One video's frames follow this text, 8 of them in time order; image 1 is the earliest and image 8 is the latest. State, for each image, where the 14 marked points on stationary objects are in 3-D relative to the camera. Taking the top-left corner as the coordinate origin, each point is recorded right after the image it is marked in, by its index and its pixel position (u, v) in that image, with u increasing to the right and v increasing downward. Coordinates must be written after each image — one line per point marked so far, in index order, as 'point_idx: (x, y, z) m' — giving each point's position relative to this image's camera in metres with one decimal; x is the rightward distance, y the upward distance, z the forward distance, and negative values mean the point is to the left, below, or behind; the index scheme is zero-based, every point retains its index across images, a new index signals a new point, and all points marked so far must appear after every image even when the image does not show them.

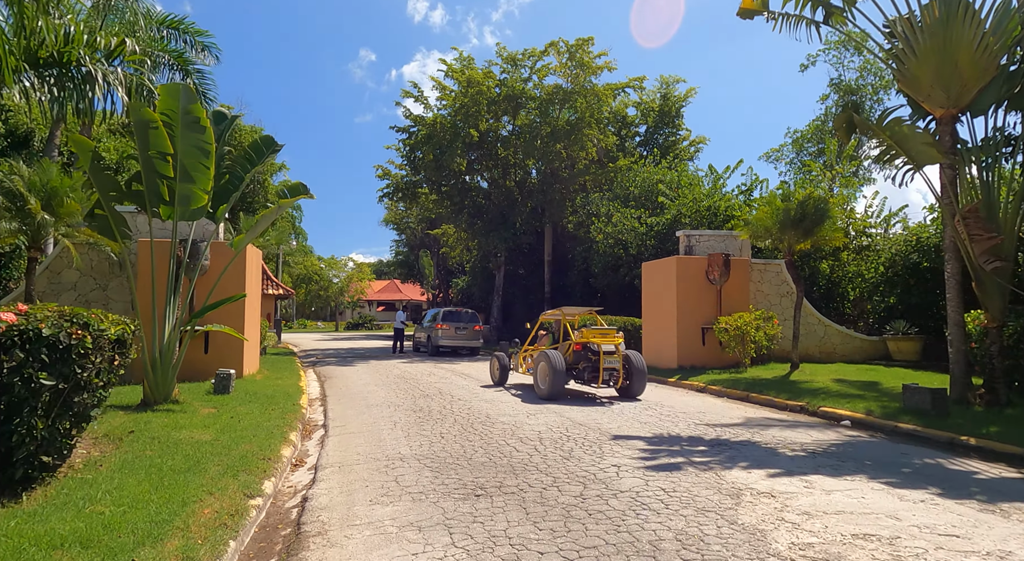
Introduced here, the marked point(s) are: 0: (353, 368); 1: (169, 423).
0: (-5.2, -2.9, +19.8) m
1: (-4.2, -1.8, +7.4) m
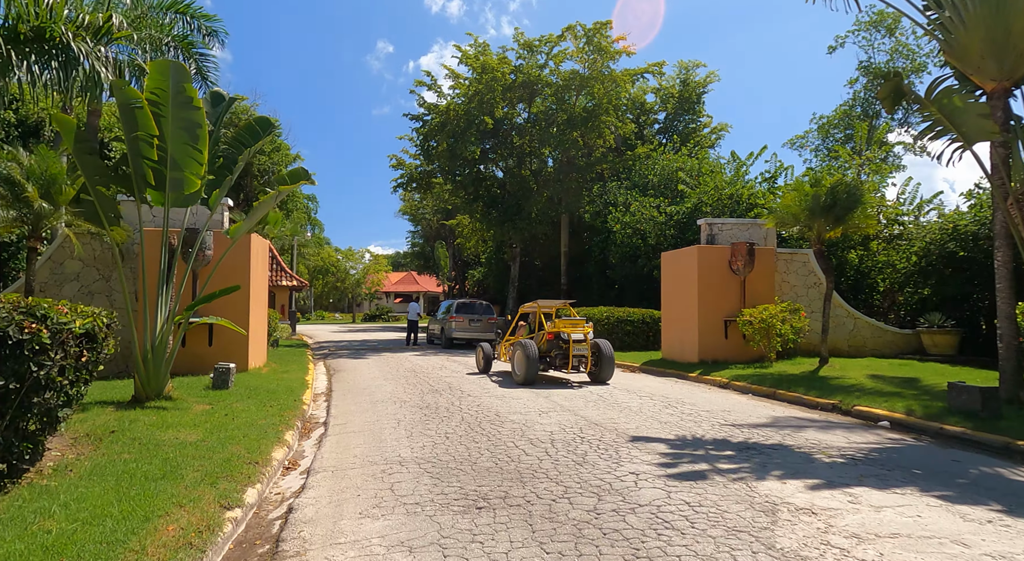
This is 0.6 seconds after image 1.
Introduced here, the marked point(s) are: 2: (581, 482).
0: (-4.7, -2.6, +19.3) m
1: (-4.1, -1.6, +6.9) m
2: (+0.6, -1.8, +5.4) m
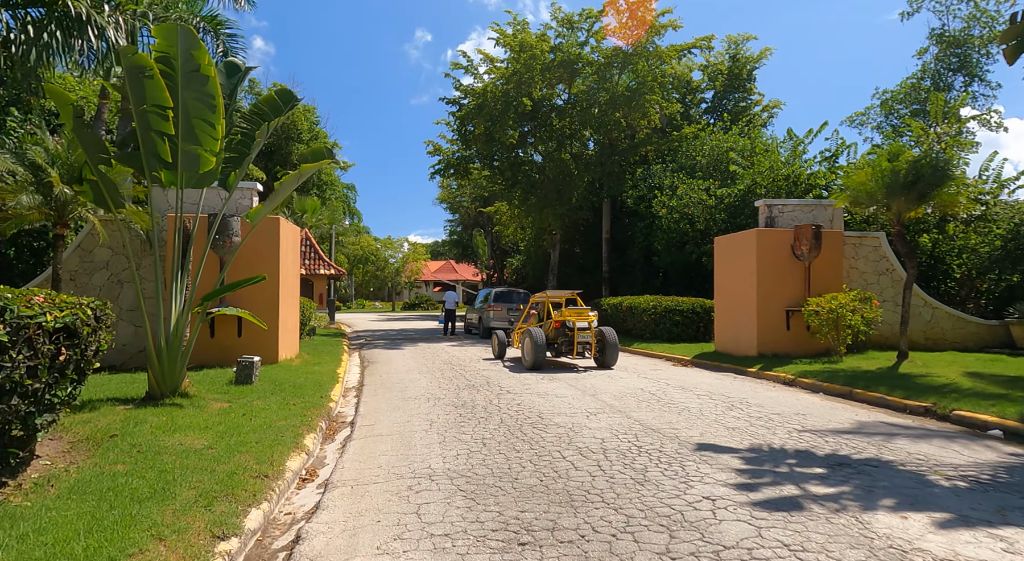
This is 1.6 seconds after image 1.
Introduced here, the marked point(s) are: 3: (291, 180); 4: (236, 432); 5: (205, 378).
0: (-3.5, -2.2, +18.7) m
1: (-3.6, -1.5, +6.3) m
2: (+1.0, -1.7, +4.4) m
3: (-3.2, +1.4, +8.6) m
4: (-2.9, -1.6, +6.4) m
5: (-4.7, -1.5, +9.3) m
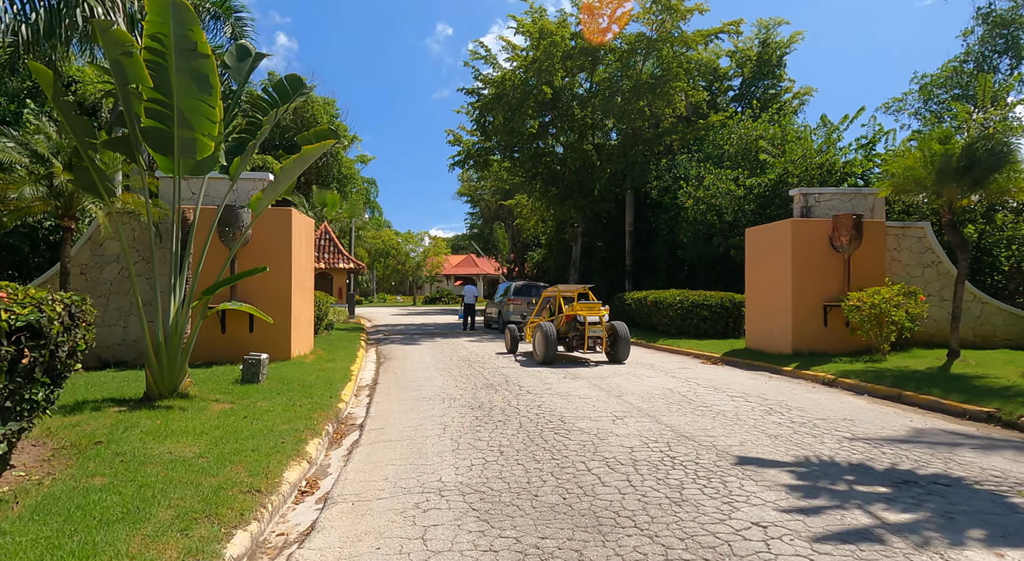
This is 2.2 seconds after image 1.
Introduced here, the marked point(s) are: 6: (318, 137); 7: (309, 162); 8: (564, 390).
0: (-2.8, -2.0, +18.3) m
1: (-3.5, -1.4, +5.8) m
2: (+1.1, -1.6, +3.8) m
3: (-2.9, +1.5, +8.1) m
4: (-2.8, -1.5, +6.0) m
5: (-4.4, -1.4, +8.9) m
6: (-2.9, +2.1, +9.0) m
7: (-2.7, +1.6, +8.1) m
8: (+0.8, -1.8, +9.8) m
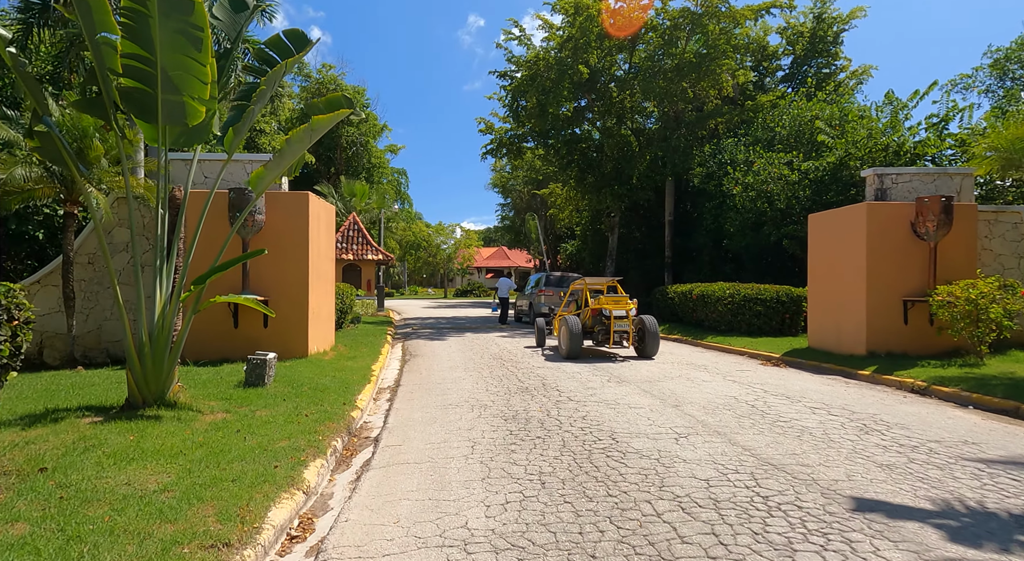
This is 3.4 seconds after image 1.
0: (-1.9, -1.8, +17.2) m
1: (-3.1, -1.4, +4.8) m
2: (+1.3, -1.6, +2.5) m
3: (-2.4, +1.6, +7.0) m
4: (-2.4, -1.5, +4.9) m
5: (-3.9, -1.3, +7.9) m
6: (-2.3, +2.2, +7.9) m
7: (-2.3, +1.7, +7.0) m
8: (+1.4, -1.6, +8.5) m
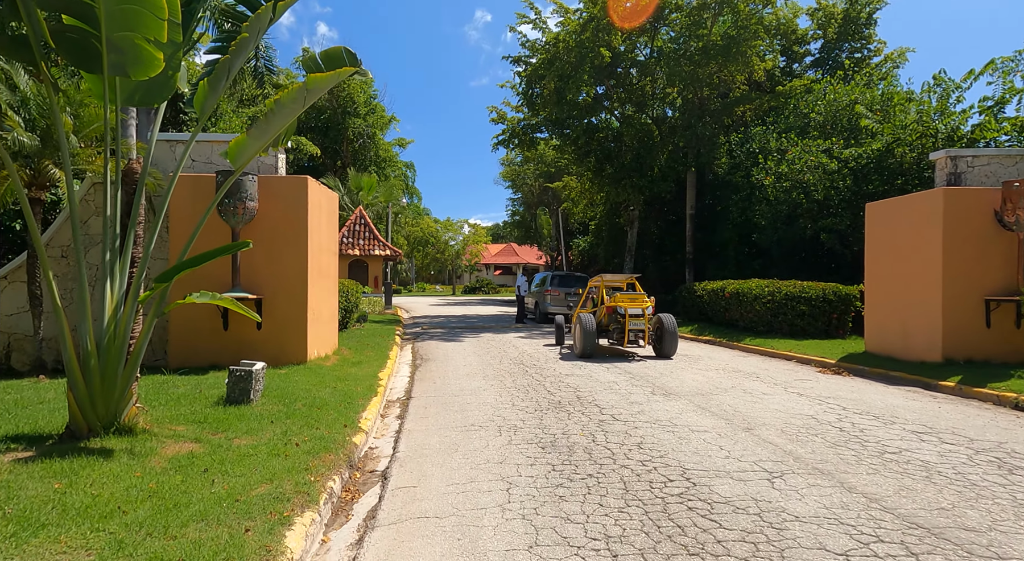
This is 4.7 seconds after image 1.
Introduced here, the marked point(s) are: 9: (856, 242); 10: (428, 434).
0: (-1.4, -1.7, +15.8) m
1: (-2.8, -1.3, +3.4) m
2: (+1.7, -1.6, +1.1) m
3: (-2.0, +1.7, +5.6) m
4: (-2.0, -1.4, +3.6) m
5: (-3.5, -1.2, +6.6) m
6: (-1.9, +2.3, +6.5) m
7: (-1.9, +1.7, +5.7) m
8: (+1.8, -1.6, +7.1) m
9: (+10.9, +1.2, +19.0) m
10: (-0.9, -1.6, +6.5) m
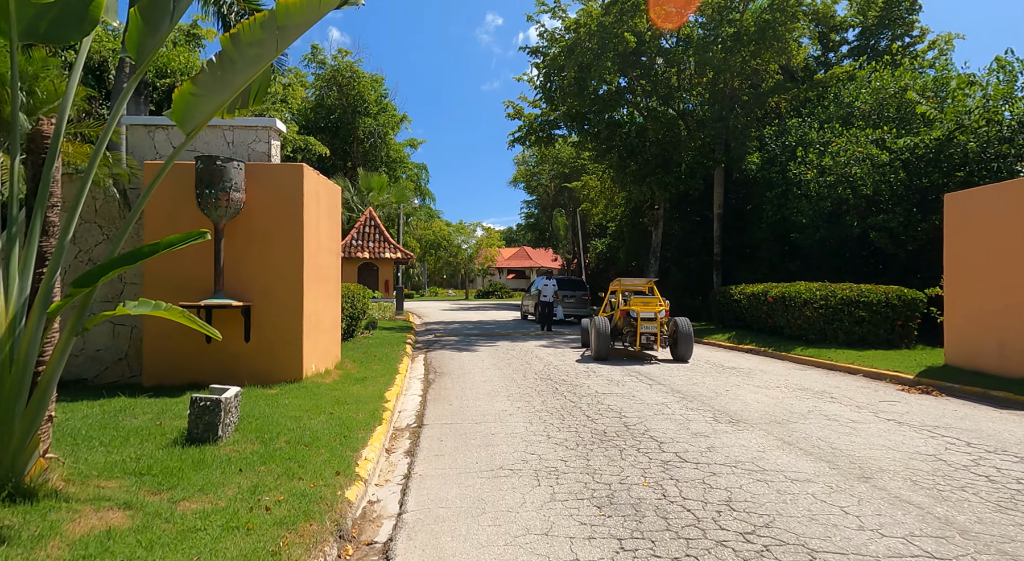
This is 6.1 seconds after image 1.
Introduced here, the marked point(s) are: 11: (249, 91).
0: (-0.8, -1.8, +14.4) m
1: (-2.5, -1.3, +2.0) m
2: (+1.9, -1.5, -0.4) m
3: (-1.7, +1.7, +4.2) m
4: (-1.8, -1.4, +2.1) m
5: (-3.2, -1.3, +5.1) m
6: (-1.6, +2.3, +5.1) m
7: (-1.6, +1.7, +4.2) m
8: (+2.1, -1.6, +5.6) m
9: (+11.5, +1.1, +17.3) m
10: (-0.6, -1.7, +5.0) m
11: (-2.3, +1.7, +5.2) m
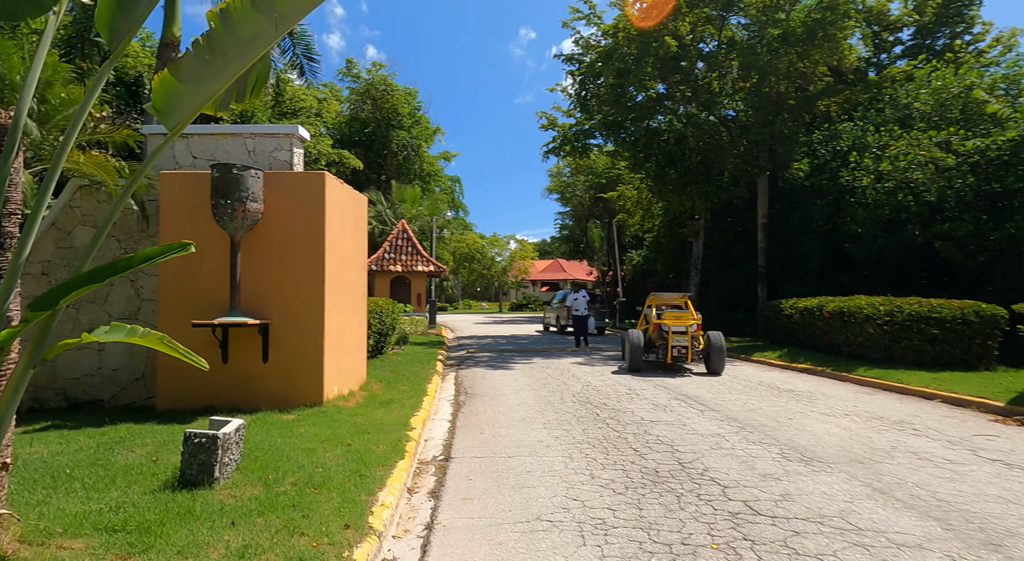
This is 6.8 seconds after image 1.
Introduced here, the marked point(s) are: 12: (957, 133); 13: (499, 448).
0: (0.0, -2.1, +13.6) m
1: (-2.4, -1.4, +1.4) m
2: (+1.9, -1.6, -1.3) m
3: (-1.5, +1.5, +3.6) m
4: (-1.6, -1.5, +1.4) m
5: (-2.9, -1.4, +4.5) m
6: (-1.3, +2.1, +4.4) m
7: (-1.3, +1.6, +3.6) m
8: (+2.4, -1.8, +4.7) m
9: (+12.4, +0.8, +15.9) m
10: (-0.3, -1.8, +4.3) m
11: (-2.0, +1.5, +4.6) m
12: (+12.4, +4.1, +17.1) m
13: (-0.1, -1.9, +6.7) m
